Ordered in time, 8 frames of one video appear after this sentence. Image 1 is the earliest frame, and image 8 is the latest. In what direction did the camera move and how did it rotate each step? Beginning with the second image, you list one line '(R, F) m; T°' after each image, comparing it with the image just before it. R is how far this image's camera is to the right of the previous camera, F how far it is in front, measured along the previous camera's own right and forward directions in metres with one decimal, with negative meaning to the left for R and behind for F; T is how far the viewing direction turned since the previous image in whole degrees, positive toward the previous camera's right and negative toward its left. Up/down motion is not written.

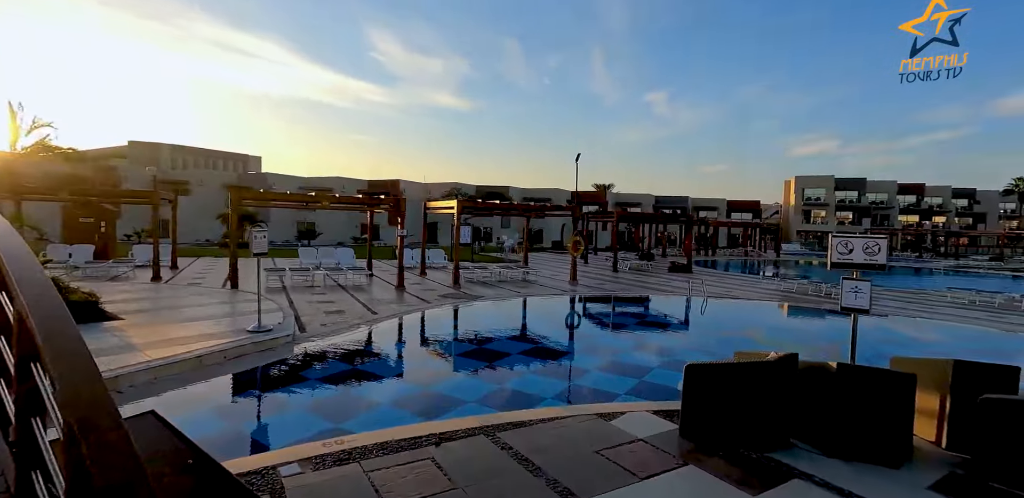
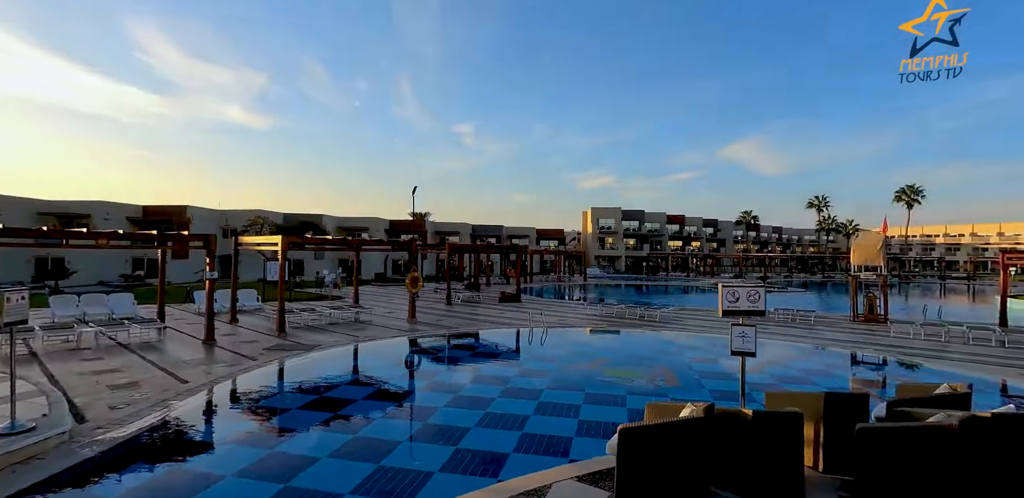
(-0.6, +0.5) m; +21°
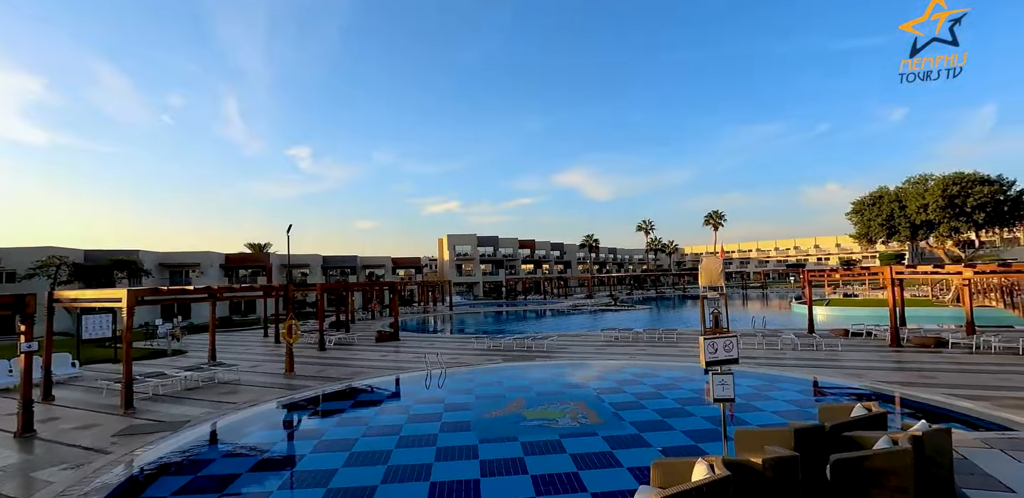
(-1.0, +0.4) m; +16°
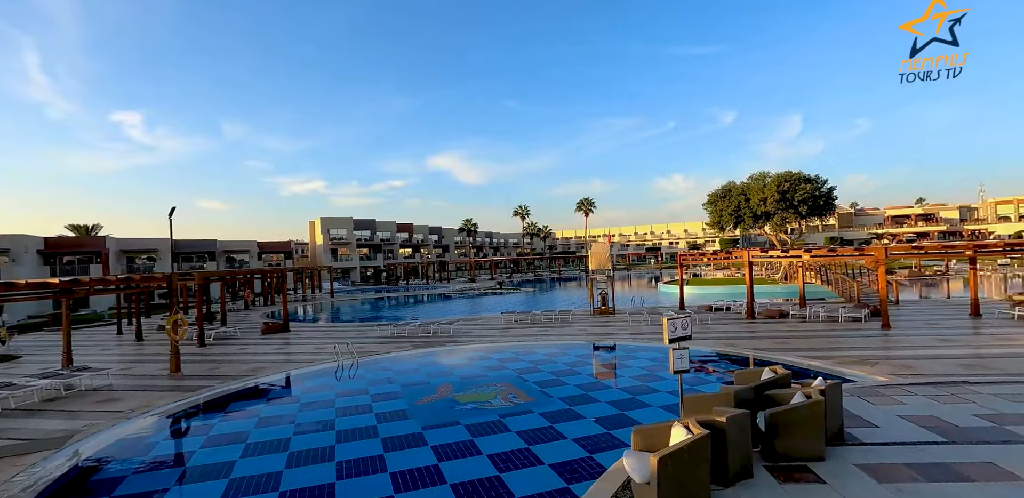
(-0.9, -0.1) m; +14°
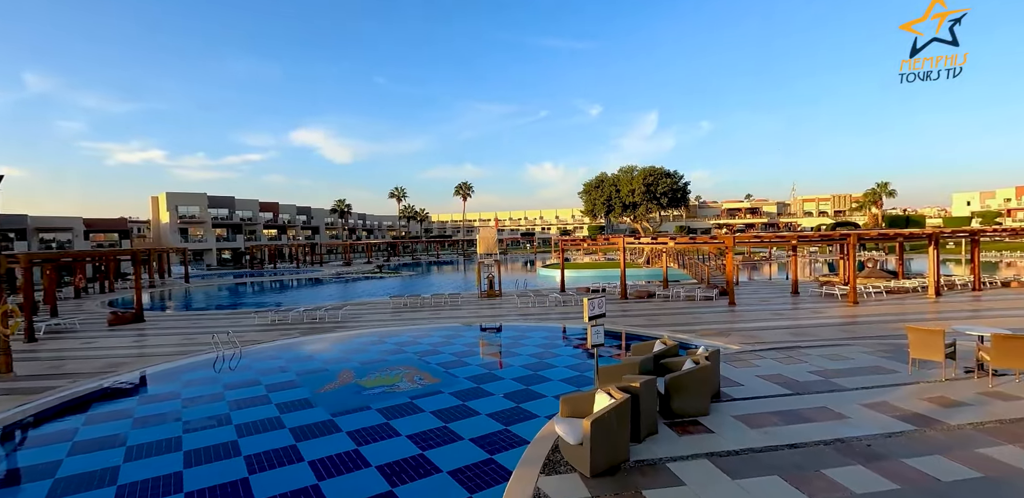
(-0.5, -0.1) m; +14°
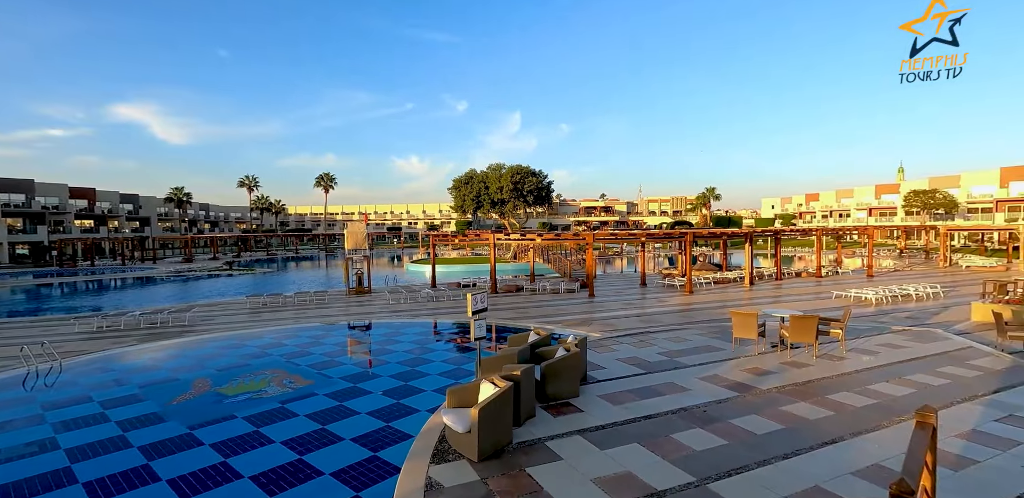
(-0.1, -0.2) m; +14°
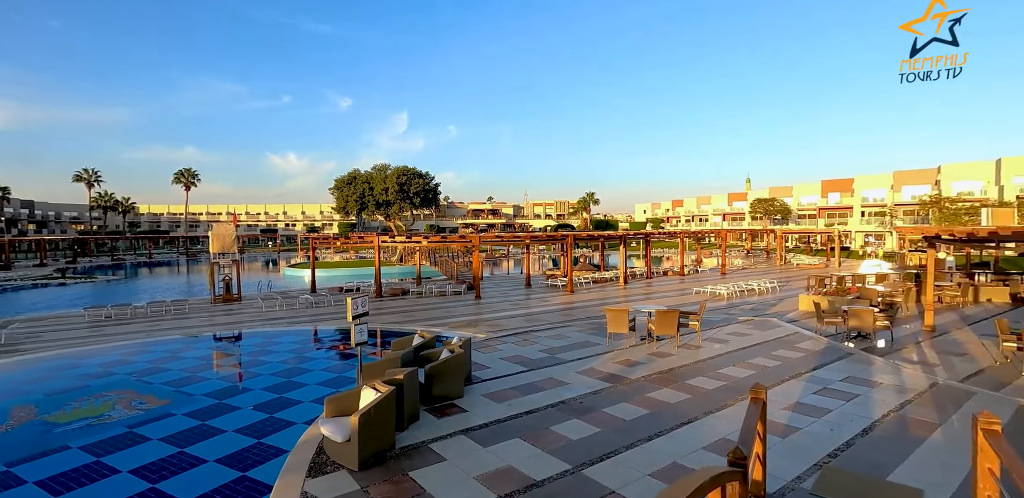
(+0.2, -0.1) m; +12°
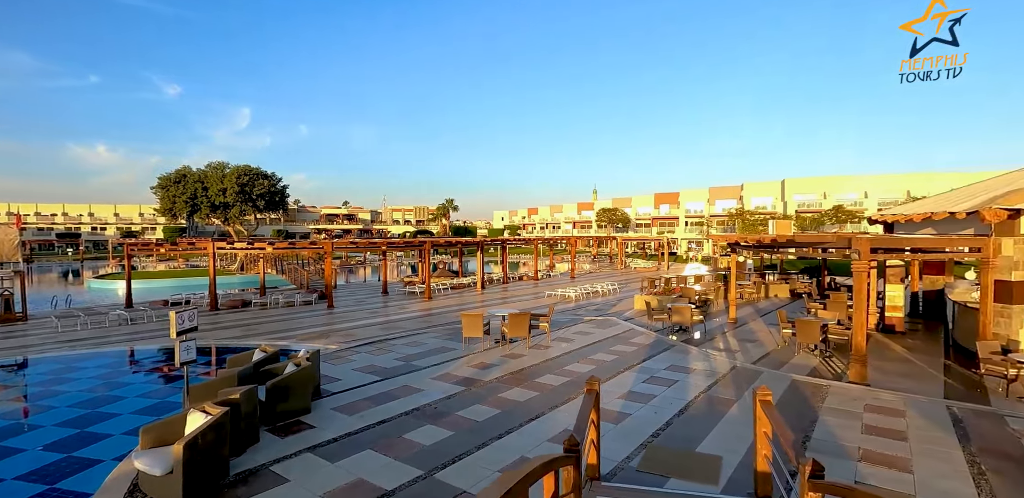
(+0.2, -0.1) m; +15°
